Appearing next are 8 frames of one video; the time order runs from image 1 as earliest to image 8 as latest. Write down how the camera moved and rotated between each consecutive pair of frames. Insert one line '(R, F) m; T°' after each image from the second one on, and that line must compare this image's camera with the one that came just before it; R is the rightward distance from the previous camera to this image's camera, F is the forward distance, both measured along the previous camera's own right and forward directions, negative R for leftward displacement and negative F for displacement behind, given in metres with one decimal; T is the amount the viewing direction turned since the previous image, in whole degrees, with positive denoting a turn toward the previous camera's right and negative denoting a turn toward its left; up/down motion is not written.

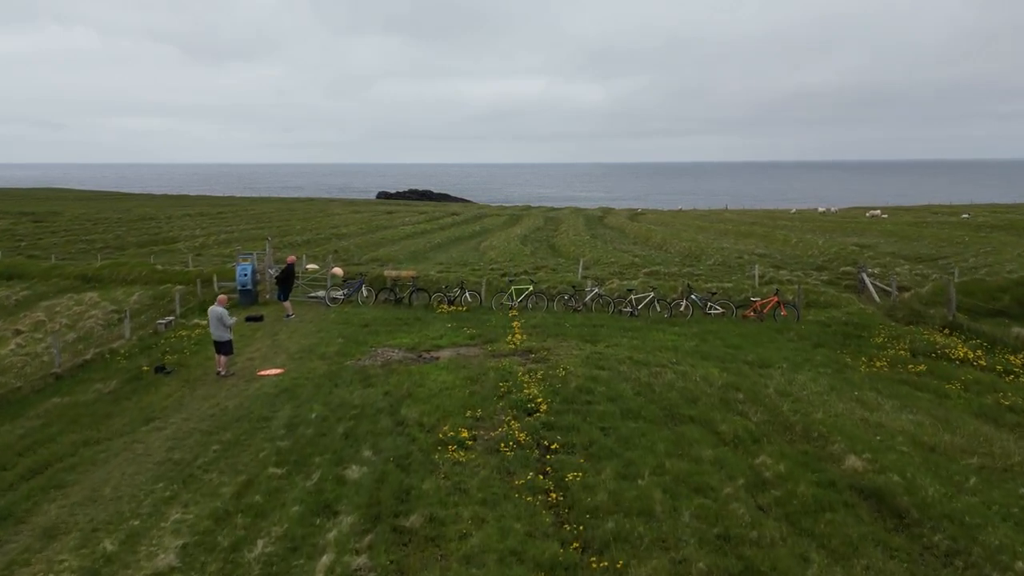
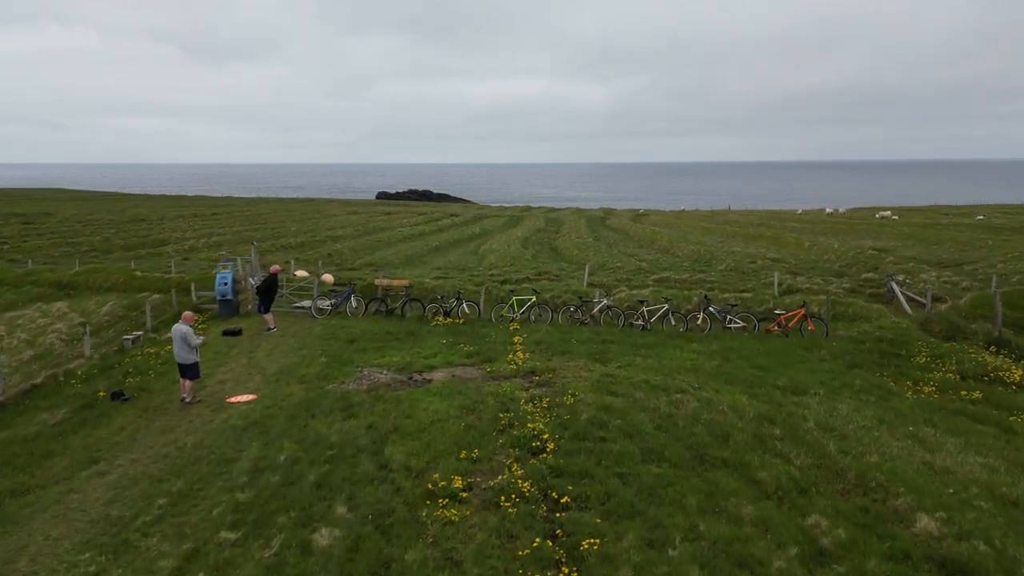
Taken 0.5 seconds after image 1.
(0.0, +2.5) m; 0°
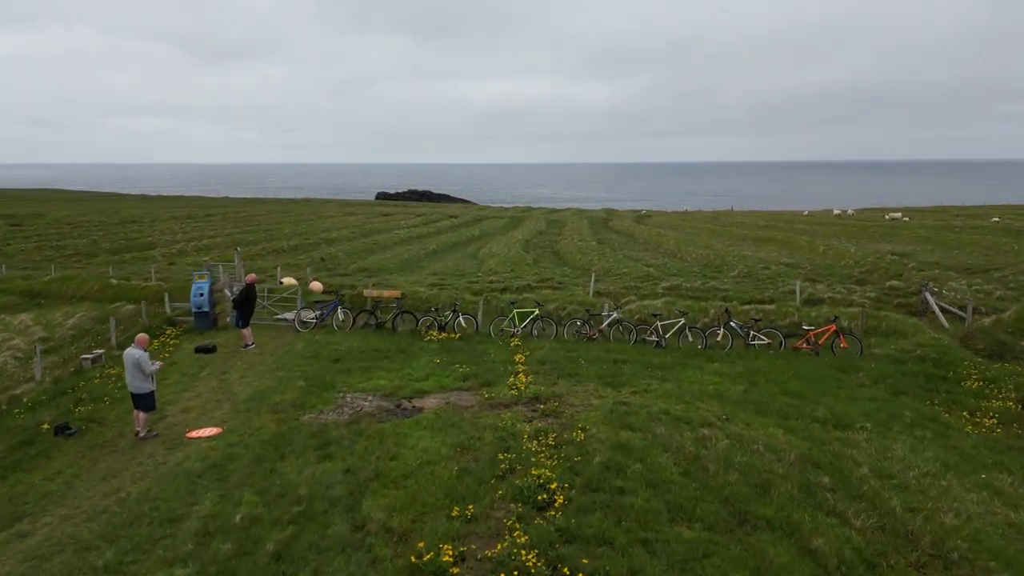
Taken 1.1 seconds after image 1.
(0.0, +2.5) m; 0°
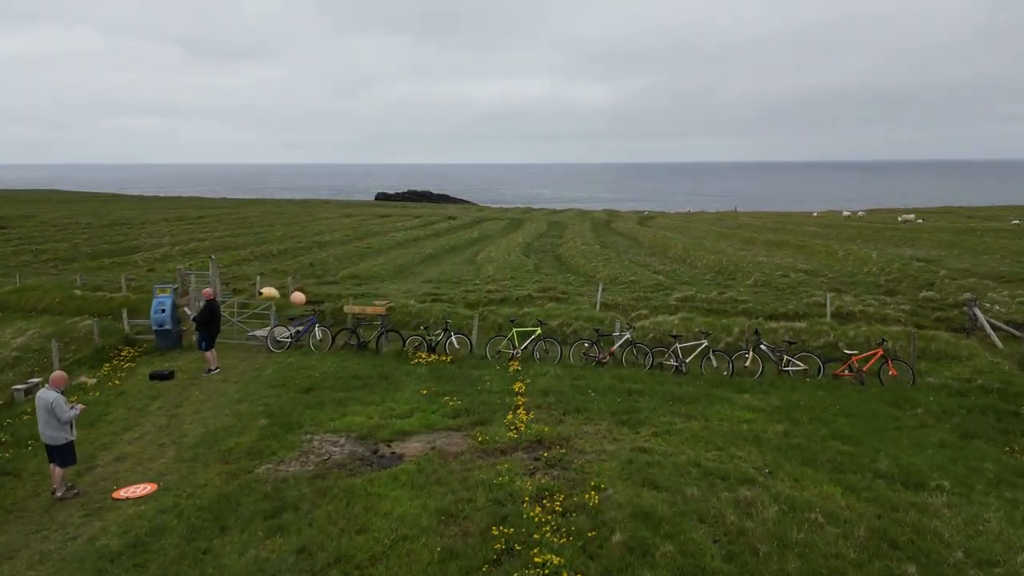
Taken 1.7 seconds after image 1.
(0.0, +3.1) m; 0°
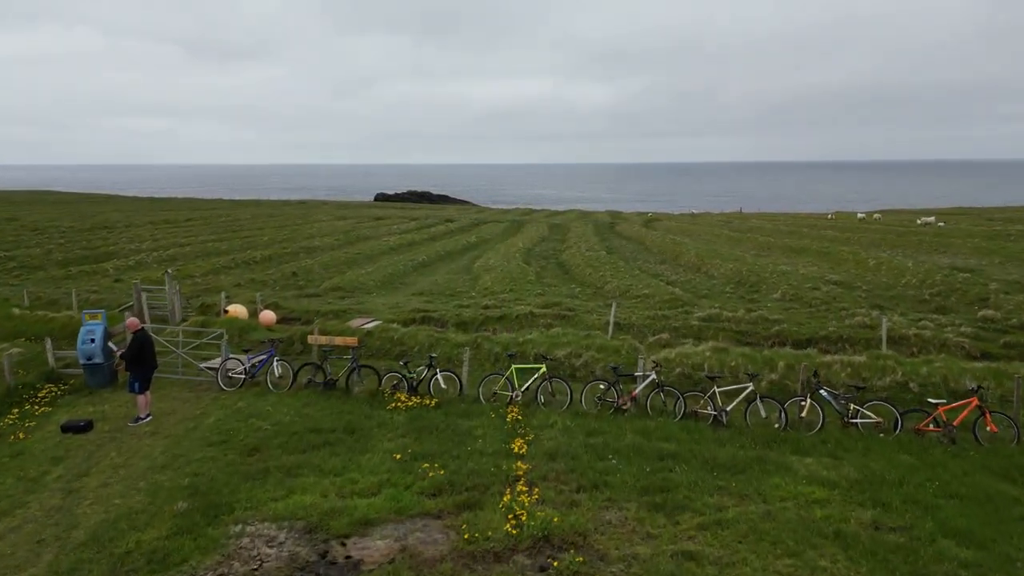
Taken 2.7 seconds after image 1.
(0.0, +4.3) m; 0°
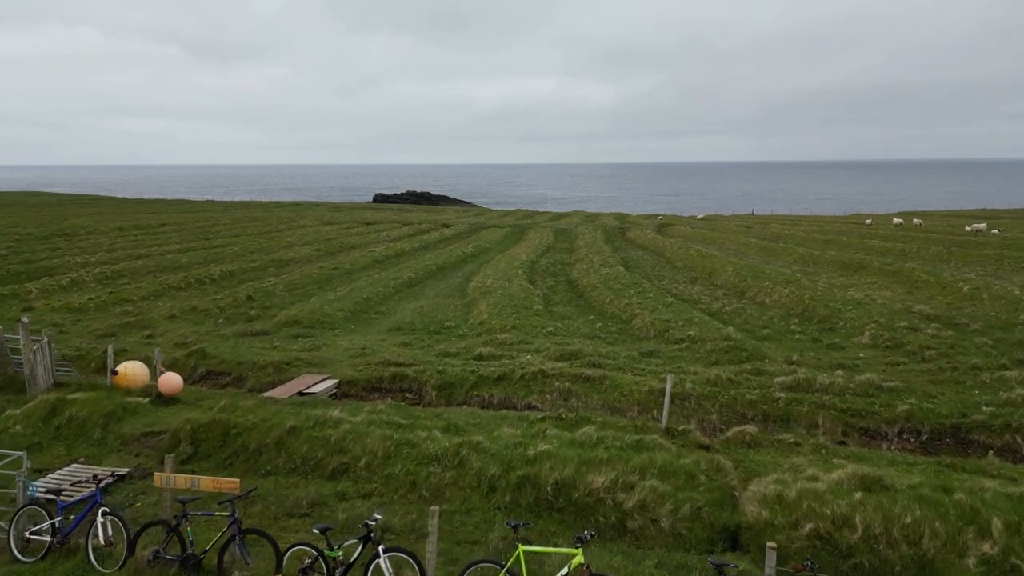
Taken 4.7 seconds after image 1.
(0.0, +9.2) m; 0°
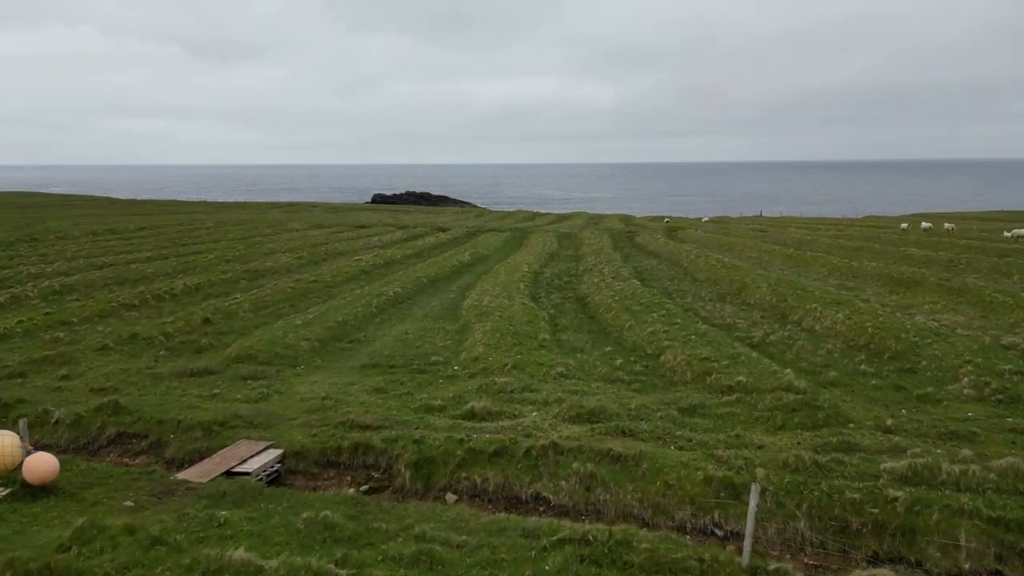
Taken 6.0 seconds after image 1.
(0.0, +6.2) m; 0°
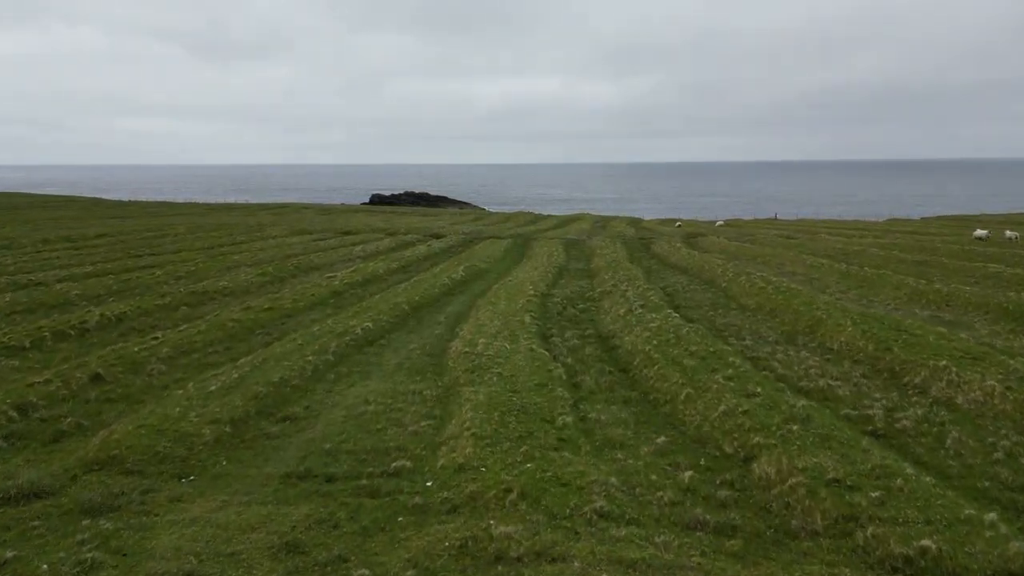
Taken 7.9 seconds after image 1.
(-0.1, +10.0) m; 0°
